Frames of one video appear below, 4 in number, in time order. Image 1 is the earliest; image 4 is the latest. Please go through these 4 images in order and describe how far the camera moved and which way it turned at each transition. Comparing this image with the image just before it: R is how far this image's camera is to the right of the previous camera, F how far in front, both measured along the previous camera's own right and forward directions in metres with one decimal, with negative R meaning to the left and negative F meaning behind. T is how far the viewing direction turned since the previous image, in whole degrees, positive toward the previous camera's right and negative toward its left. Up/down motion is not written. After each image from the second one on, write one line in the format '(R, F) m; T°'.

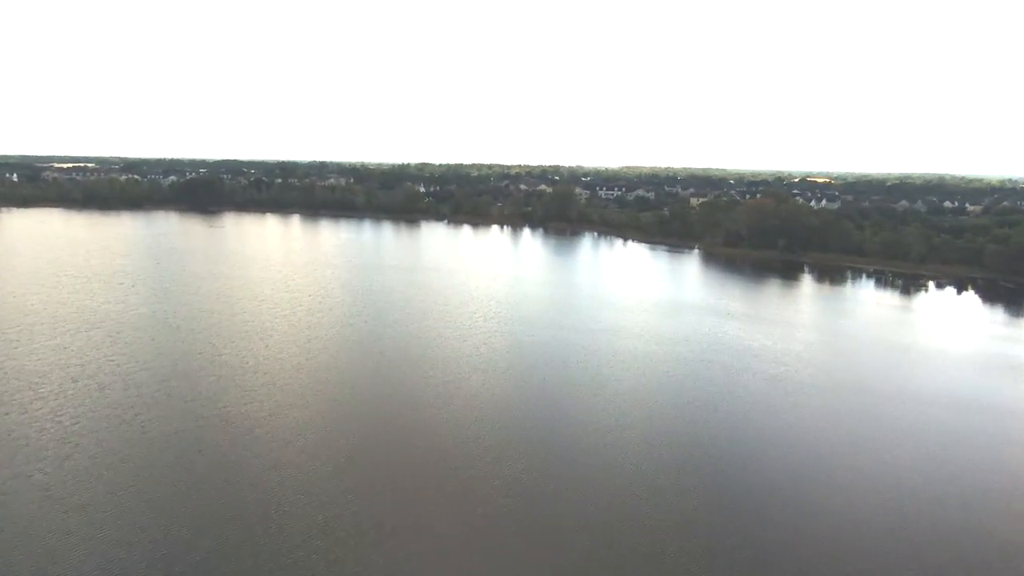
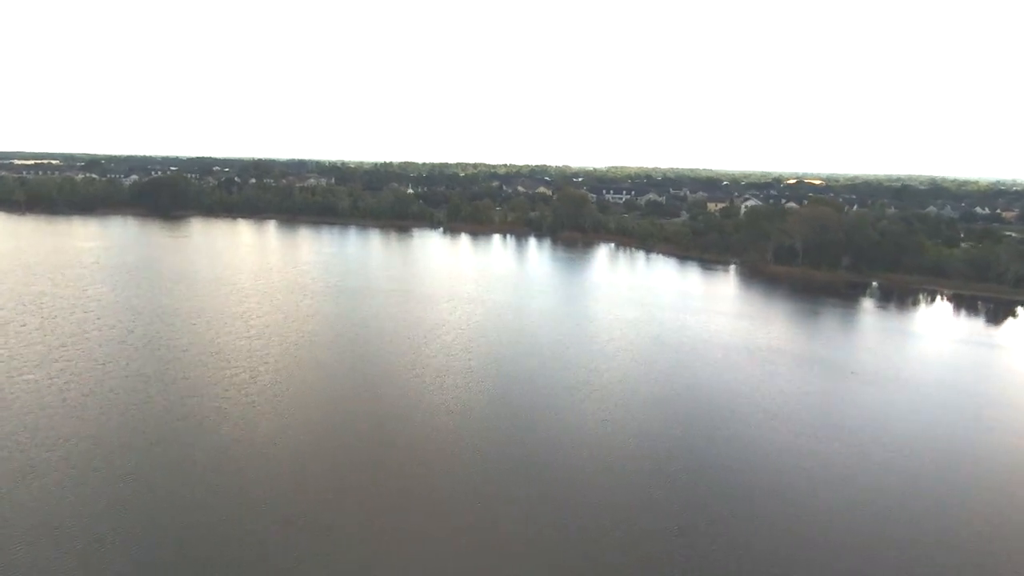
(-0.5, +1.9) m; +2°
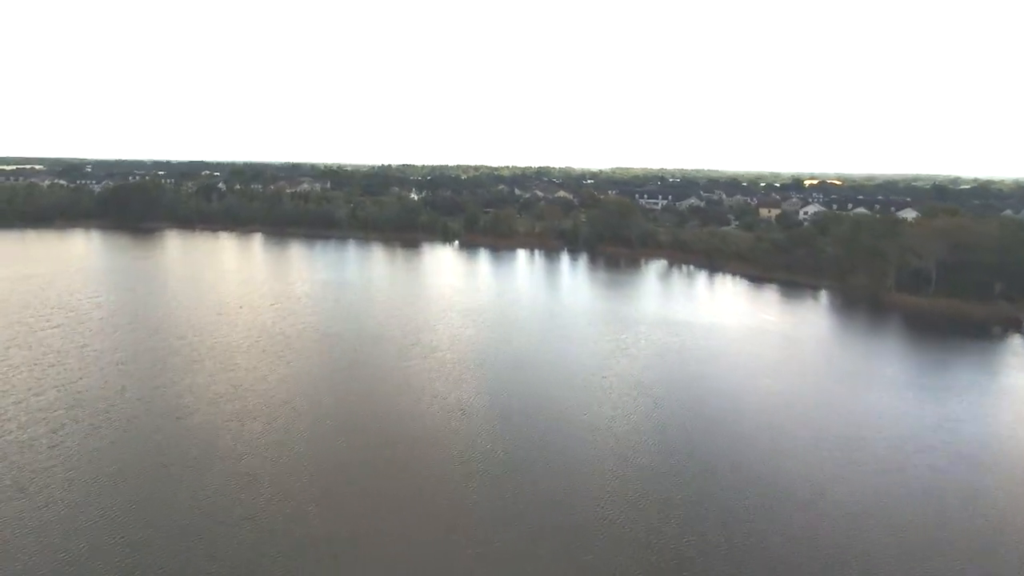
(-0.6, +2.4) m; 0°
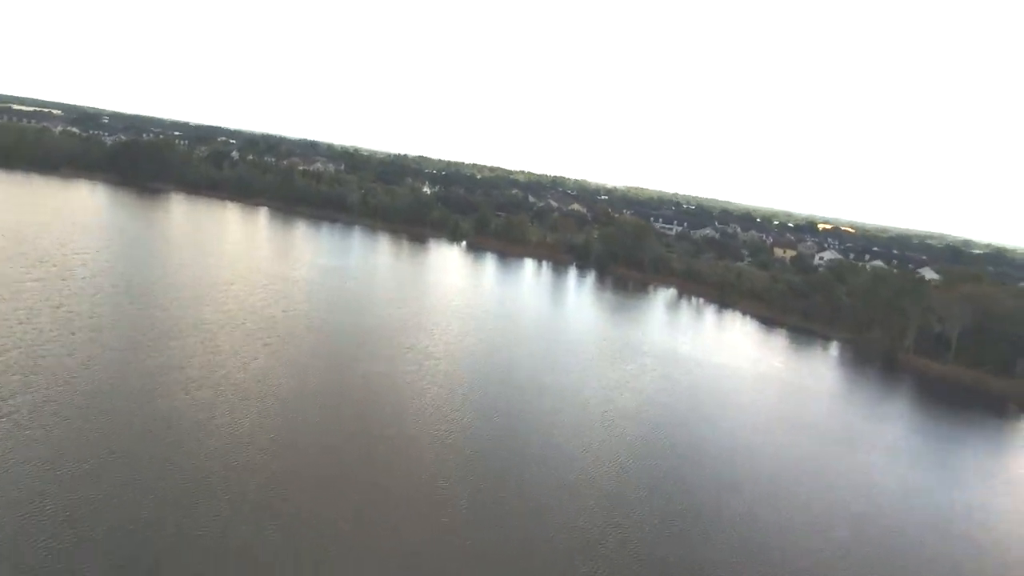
(-0.1, +0.3) m; 0°
